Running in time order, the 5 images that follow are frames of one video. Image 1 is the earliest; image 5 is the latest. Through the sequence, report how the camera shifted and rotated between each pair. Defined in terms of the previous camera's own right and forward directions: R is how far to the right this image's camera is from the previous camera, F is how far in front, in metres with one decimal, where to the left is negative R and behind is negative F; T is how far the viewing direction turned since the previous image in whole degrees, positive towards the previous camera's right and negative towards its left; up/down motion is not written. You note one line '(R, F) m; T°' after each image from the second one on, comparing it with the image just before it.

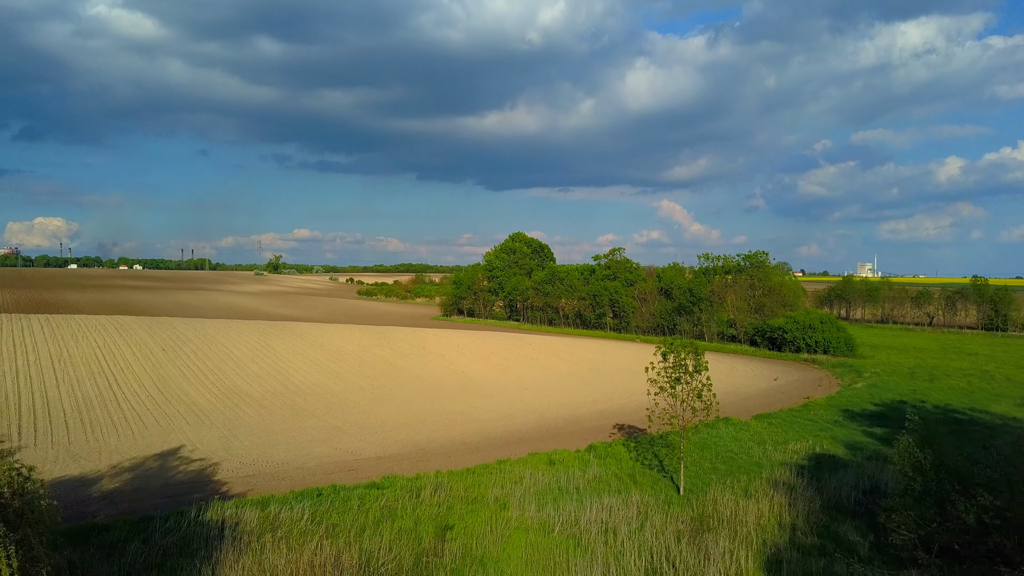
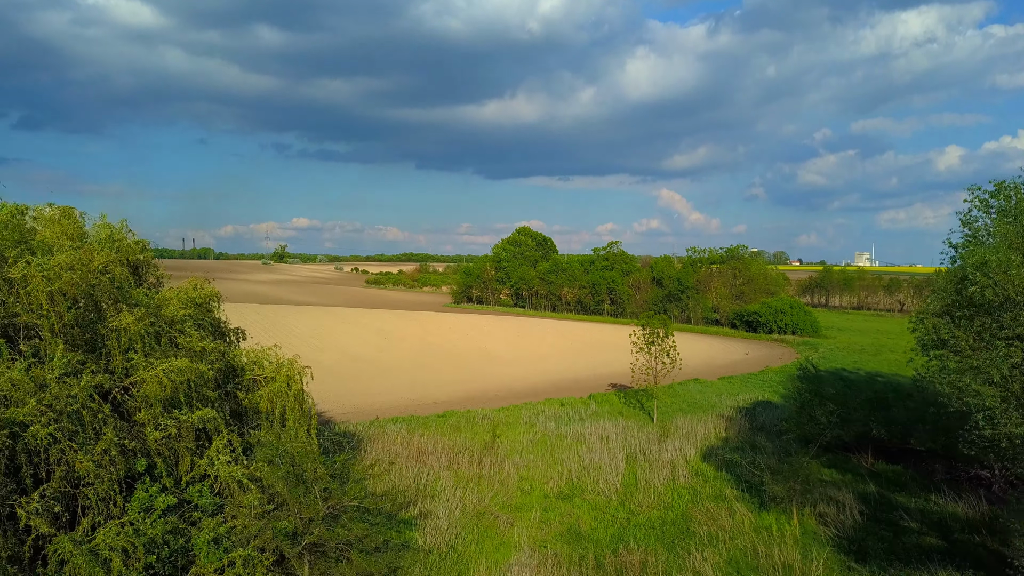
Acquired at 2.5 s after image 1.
(-0.7, -5.9) m; 0°
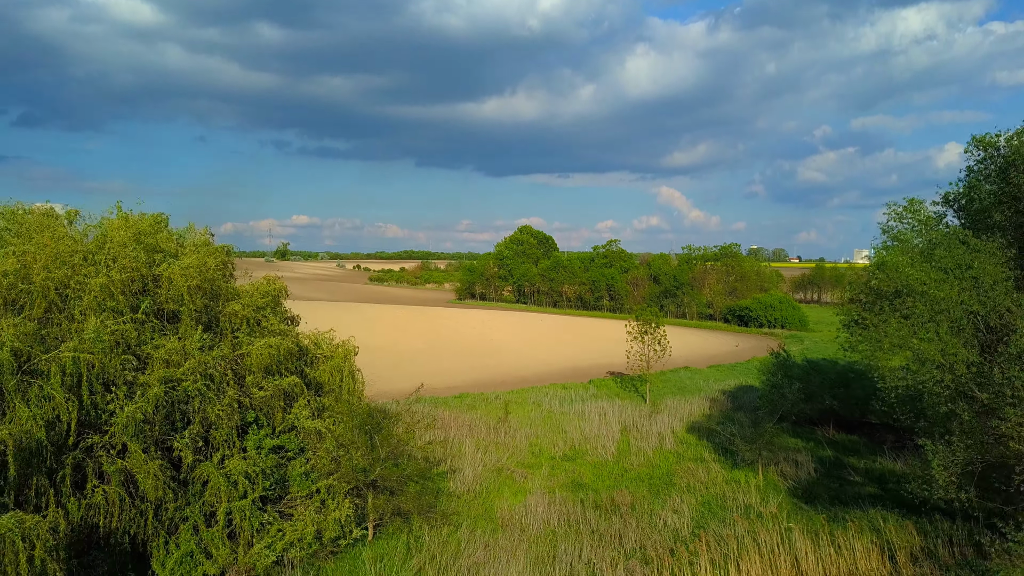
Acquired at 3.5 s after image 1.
(-0.3, -2.5) m; 0°
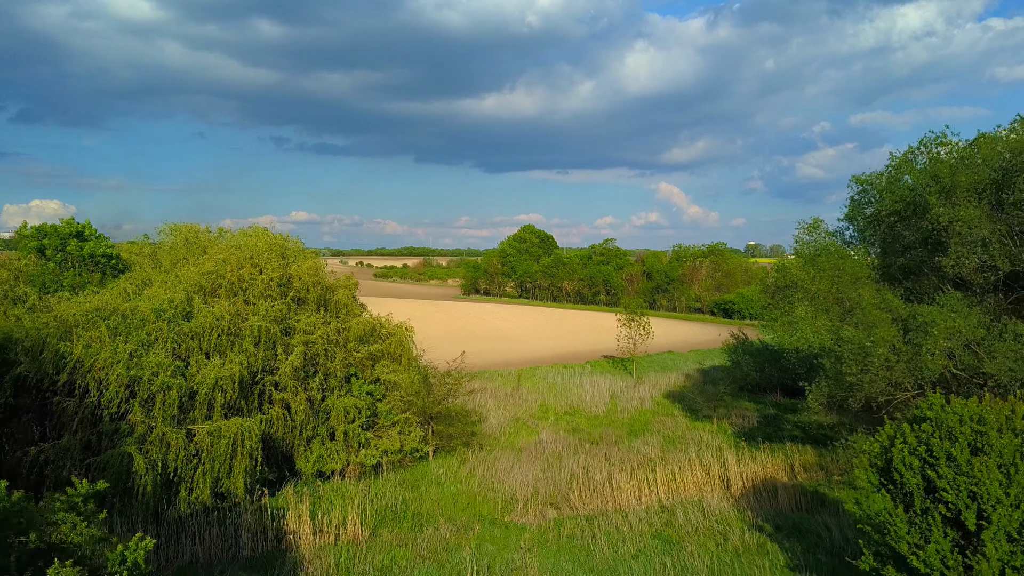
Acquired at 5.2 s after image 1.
(-0.4, -4.7) m; 0°
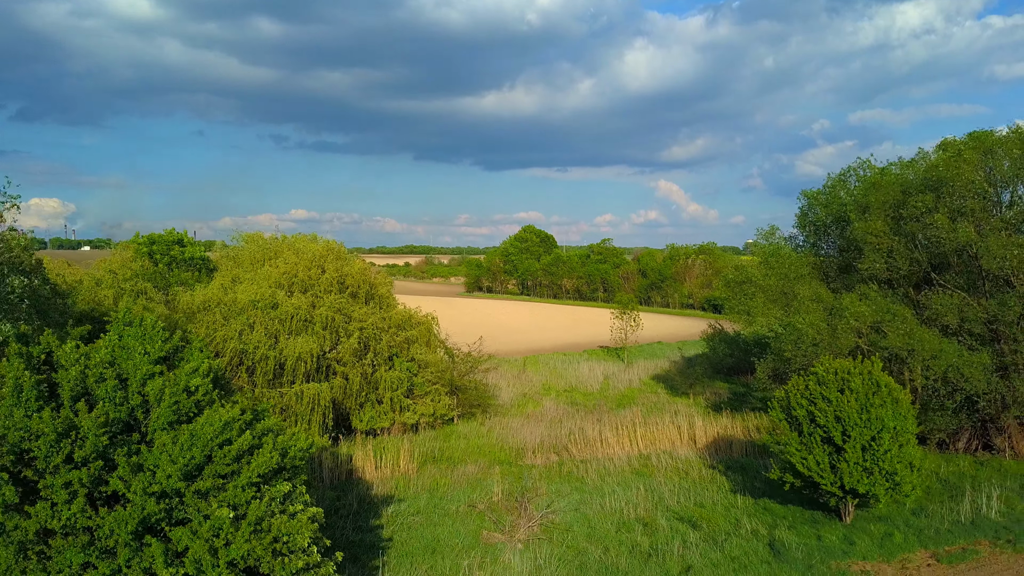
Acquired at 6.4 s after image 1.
(-0.3, -3.6) m; 0°
